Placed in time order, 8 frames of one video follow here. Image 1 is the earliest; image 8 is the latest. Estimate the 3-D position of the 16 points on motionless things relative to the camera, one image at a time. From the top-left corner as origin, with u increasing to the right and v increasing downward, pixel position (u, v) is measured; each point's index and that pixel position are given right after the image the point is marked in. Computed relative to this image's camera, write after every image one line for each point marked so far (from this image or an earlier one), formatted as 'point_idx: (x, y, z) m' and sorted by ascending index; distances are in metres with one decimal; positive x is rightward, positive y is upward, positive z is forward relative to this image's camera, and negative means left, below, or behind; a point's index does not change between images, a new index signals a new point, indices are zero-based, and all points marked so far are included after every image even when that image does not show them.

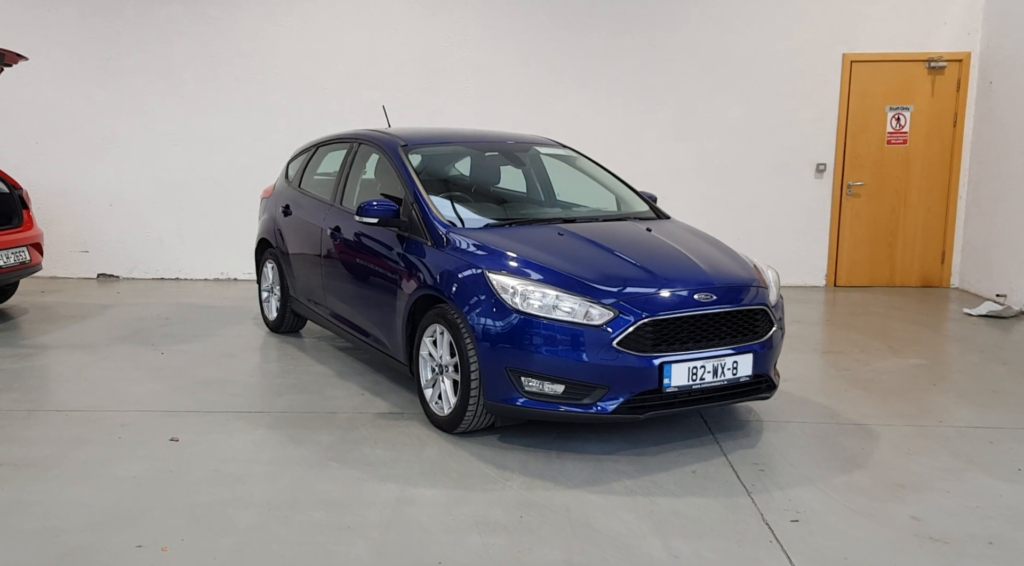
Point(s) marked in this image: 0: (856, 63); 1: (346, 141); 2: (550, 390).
0: (+3.1, +2.0, +8.2) m
1: (-1.0, +0.8, +5.3) m
2: (+0.2, -0.4, +3.5) m
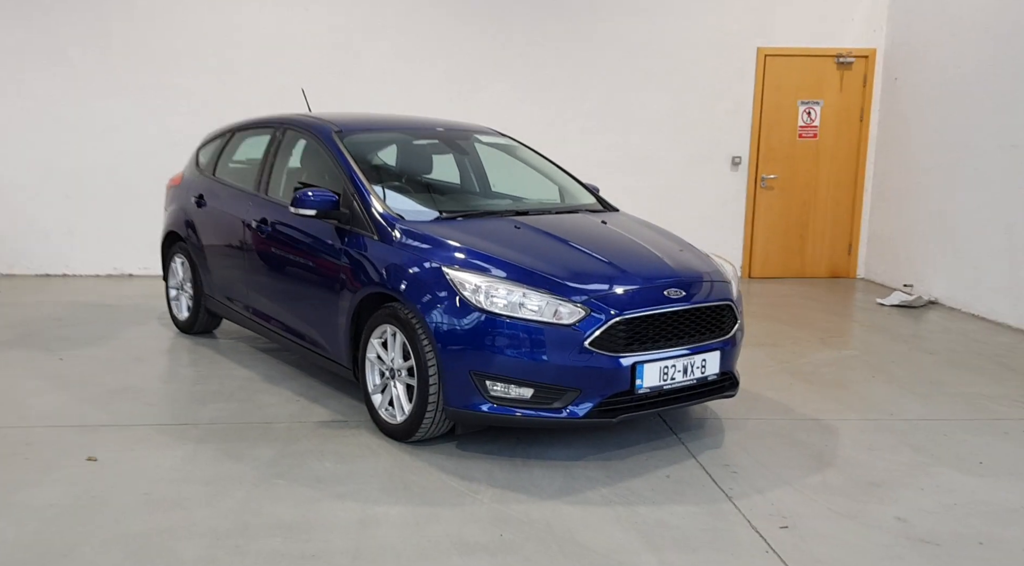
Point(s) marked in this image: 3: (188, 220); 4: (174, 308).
0: (+2.3, +2.1, +8.3) m
1: (-1.3, +0.9, +4.9) m
2: (0.0, -0.4, +3.3) m
3: (-1.9, +0.4, +5.3) m
4: (-2.1, -0.2, +5.6) m
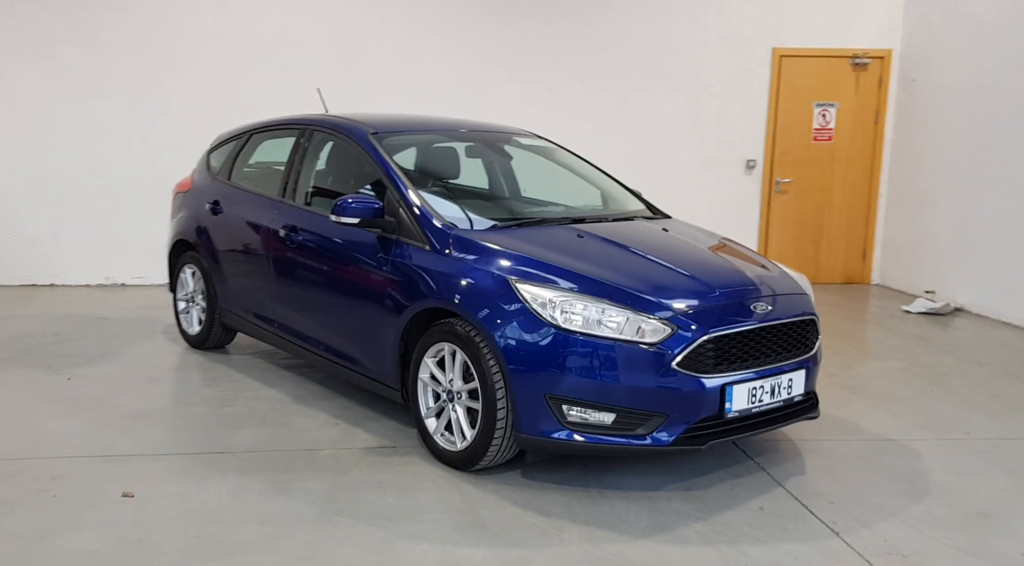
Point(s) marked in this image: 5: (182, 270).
0: (+2.4, +2.0, +8.1) m
1: (-1.1, +0.8, +4.6) m
2: (+0.3, -0.5, +3.0) m
3: (-1.7, +0.3, +4.9) m
4: (-1.9, -0.2, +5.3) m
5: (-1.9, +0.1, +5.2) m
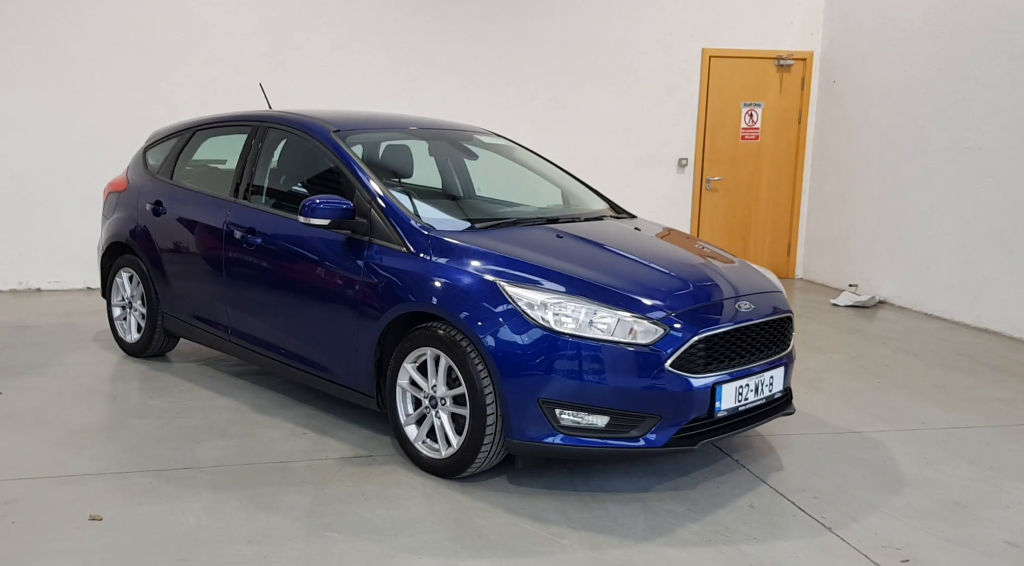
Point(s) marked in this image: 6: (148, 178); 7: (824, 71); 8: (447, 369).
0: (+1.8, +2.0, +8.2) m
1: (-1.3, +0.8, +4.4) m
2: (+0.3, -0.5, +3.0) m
3: (-1.9, +0.3, +4.7) m
4: (-2.2, -0.3, +5.0) m
5: (-2.2, 0.0, +5.0) m
6: (-1.9, +0.6, +4.8) m
7: (+2.9, +2.0, +8.5) m
8: (-0.2, -0.3, +3.2) m
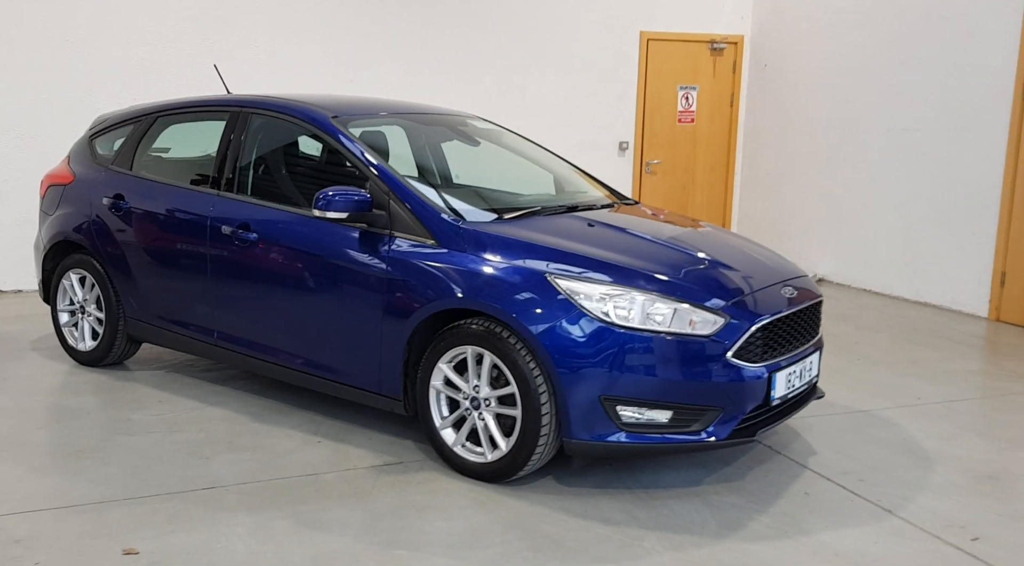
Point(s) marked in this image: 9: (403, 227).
0: (+1.3, +2.2, +8.2) m
1: (-1.3, +0.8, +4.1) m
2: (+0.4, -0.4, +2.9) m
3: (-2.0, +0.3, +4.3) m
4: (-2.2, -0.3, +4.6) m
5: (-2.2, 0.0, +4.5) m
6: (-2.0, +0.5, +4.4) m
7: (+2.3, +2.2, +8.7) m
8: (-0.1, -0.3, +3.0) m
9: (-0.4, +0.2, +3.3) m
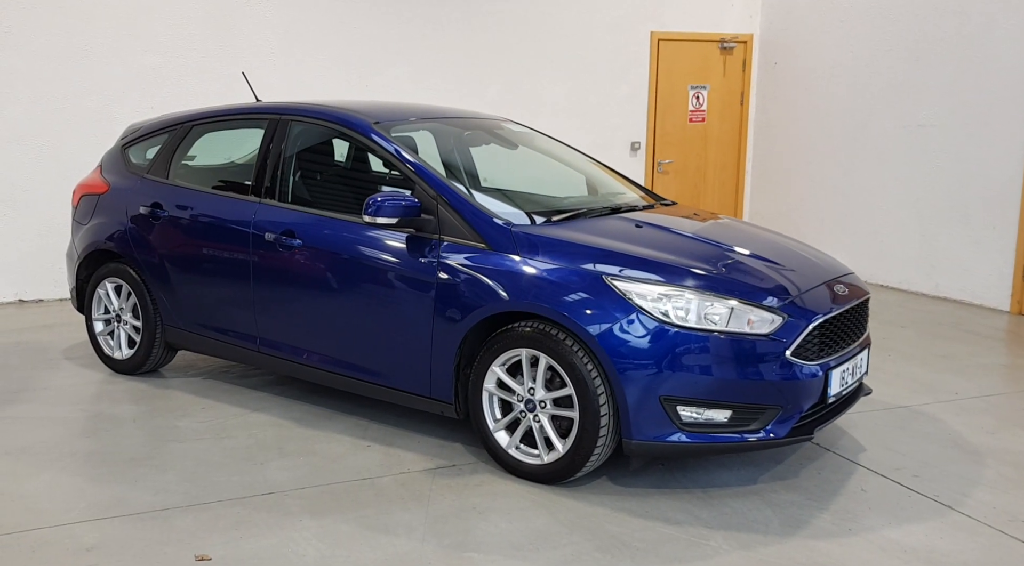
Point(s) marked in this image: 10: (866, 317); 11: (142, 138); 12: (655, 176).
0: (+1.4, +2.2, +8.3) m
1: (-1.2, +0.7, +4.1) m
2: (+0.6, -0.4, +2.9) m
3: (-1.8, +0.2, +4.3) m
4: (-2.1, -0.3, +4.6) m
5: (-2.0, 0.0, +4.5) m
6: (-1.8, +0.5, +4.4) m
7: (+2.4, +2.2, +8.7) m
8: (+0.1, -0.3, +3.0) m
9: (-0.2, +0.2, +3.3) m
10: (+1.3, -0.1, +3.4) m
11: (-1.9, +0.7, +4.5) m
12: (+1.3, +1.0, +8.5) m
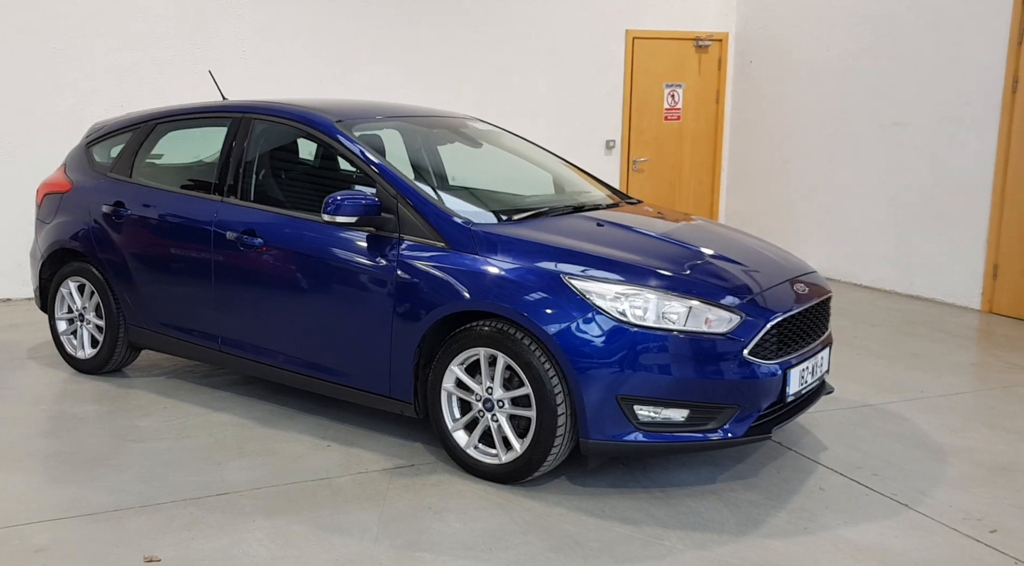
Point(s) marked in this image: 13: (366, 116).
0: (+1.2, +2.2, +8.3) m
1: (-1.3, +0.8, +4.1) m
2: (+0.5, -0.4, +2.9) m
3: (-1.9, +0.2, +4.3) m
4: (-2.2, -0.3, +4.5) m
5: (-2.2, 0.0, +4.5) m
6: (-2.0, +0.5, +4.4) m
7: (+2.2, +2.2, +8.7) m
8: (0.0, -0.3, +3.0) m
9: (-0.4, +0.2, +3.3) m
10: (+1.2, -0.1, +3.4) m
11: (-2.0, +0.7, +4.5) m
12: (+1.1, +1.0, +8.5) m
13: (-0.6, +0.7, +3.9) m
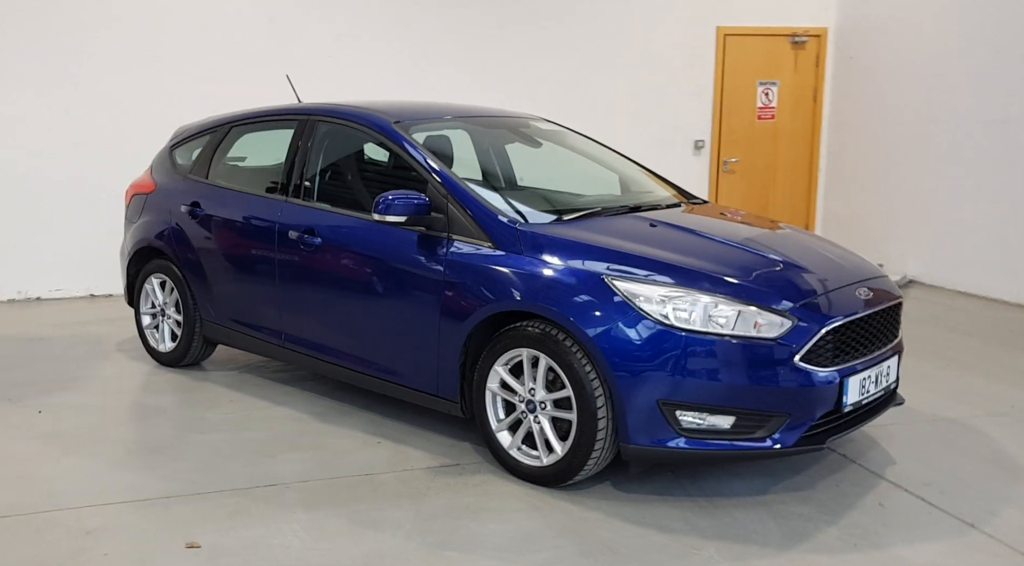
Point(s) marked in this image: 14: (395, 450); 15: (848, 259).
0: (+1.9, +2.2, +8.1) m
1: (-1.1, +0.8, +4.2) m
2: (+0.6, -0.4, +2.8) m
3: (-1.6, +0.2, +4.4) m
4: (-1.9, -0.3, +4.8) m
5: (-1.9, 0.0, +4.7) m
6: (-1.7, +0.5, +4.5) m
7: (+3.0, +2.2, +8.4) m
8: (+0.1, -0.3, +3.0) m
9: (-0.2, +0.2, +3.3) m
10: (+1.3, -0.1, +3.2) m
11: (-1.7, +0.7, +4.7) m
12: (+1.9, +1.0, +8.3) m
13: (-0.4, +0.7, +3.9) m
14: (-0.4, -0.6, +3.3) m
15: (+1.2, +0.1, +3.3) m
